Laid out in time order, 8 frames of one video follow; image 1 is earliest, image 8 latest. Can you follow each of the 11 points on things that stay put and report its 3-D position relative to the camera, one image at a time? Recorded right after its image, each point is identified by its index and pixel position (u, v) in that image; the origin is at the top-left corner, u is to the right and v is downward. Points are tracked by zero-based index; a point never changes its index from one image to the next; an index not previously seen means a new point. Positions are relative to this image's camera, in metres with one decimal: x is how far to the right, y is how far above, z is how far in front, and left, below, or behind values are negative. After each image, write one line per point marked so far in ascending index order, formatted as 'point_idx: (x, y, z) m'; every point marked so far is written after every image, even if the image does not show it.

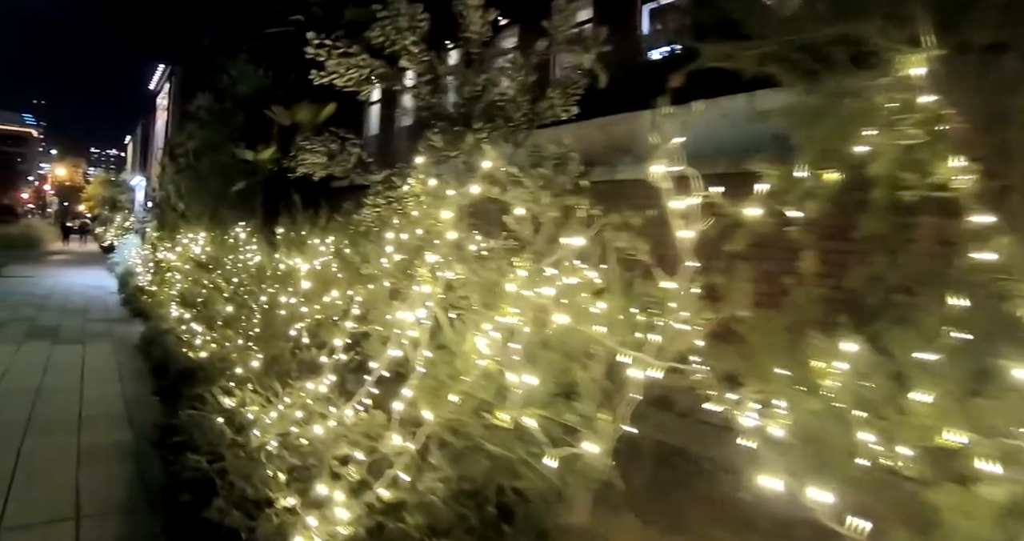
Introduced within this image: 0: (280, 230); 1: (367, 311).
0: (-2.7, +0.5, +7.0) m
1: (-1.1, -0.3, +4.7) m
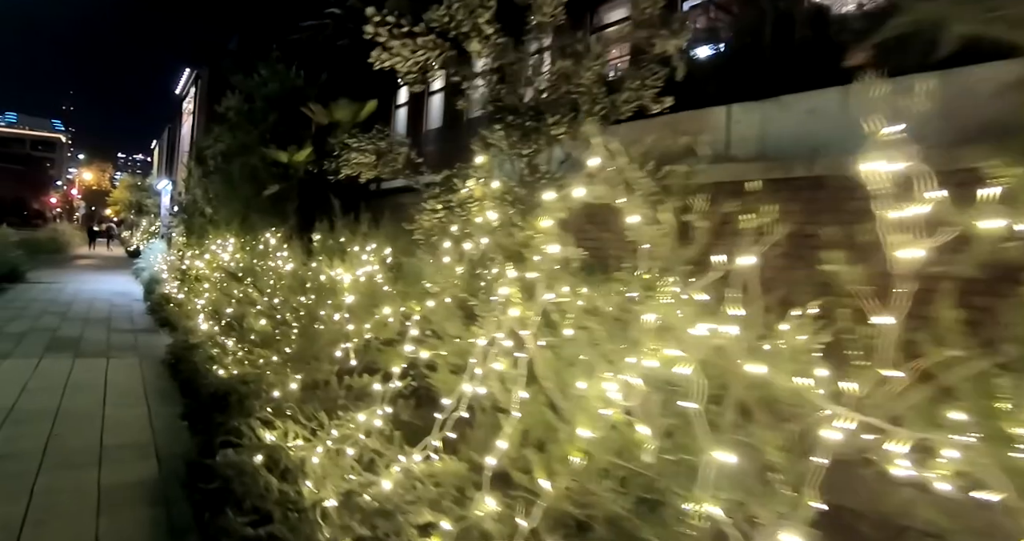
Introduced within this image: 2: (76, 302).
0: (-2.1, +0.4, +6.5) m
1: (-0.6, -0.4, +4.1) m
2: (-8.9, -0.7, +12.2) m
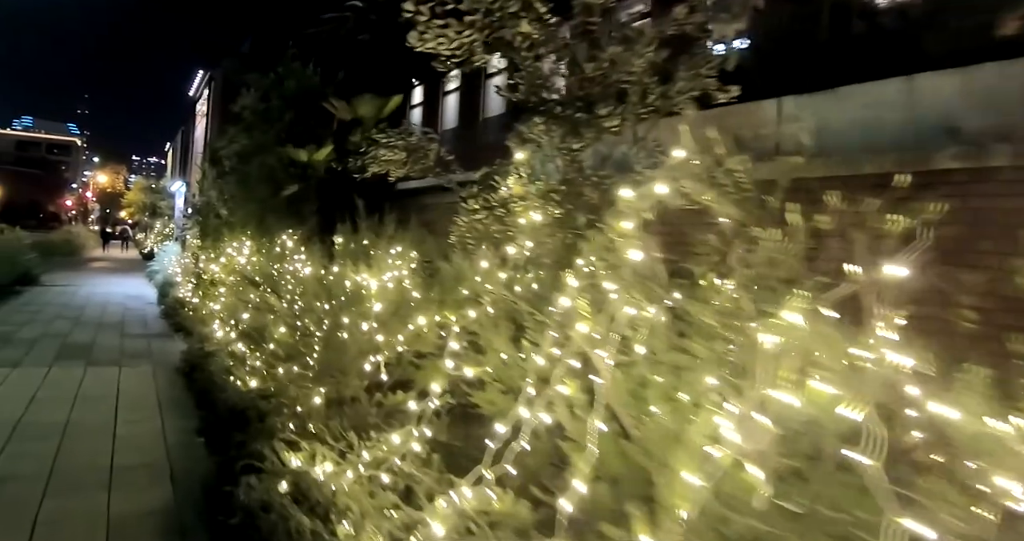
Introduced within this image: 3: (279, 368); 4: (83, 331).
0: (-1.8, +0.3, +6.1) m
1: (-0.3, -0.5, +3.7) m
2: (-8.5, -0.7, +12.0) m
3: (-2.0, -0.8, +5.1) m
4: (-6.0, -0.9, +8.4) m
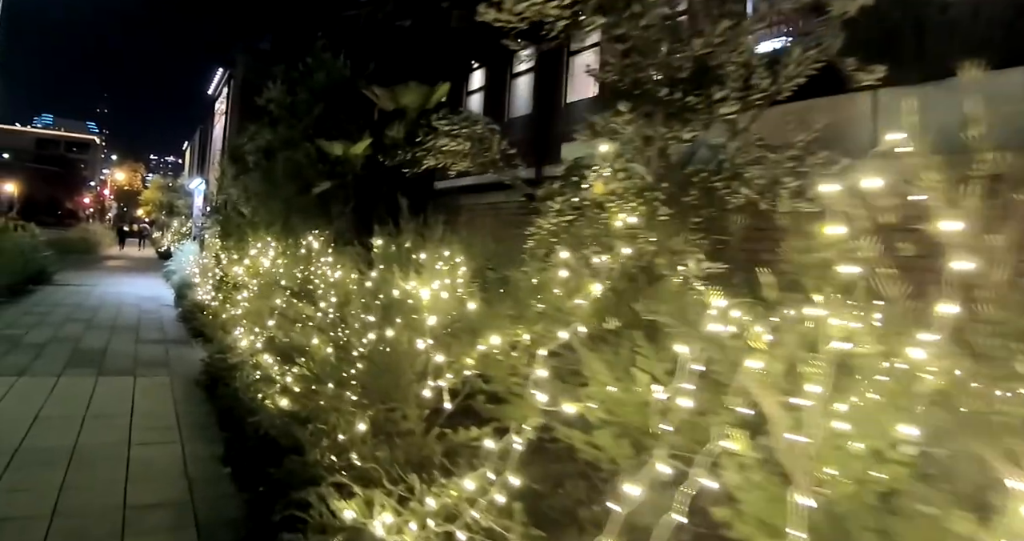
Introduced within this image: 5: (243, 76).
0: (-1.2, +0.3, +5.5) m
1: (+0.2, -0.5, +3.0) m
2: (-7.8, -0.7, +11.5) m
3: (-1.5, -0.9, +4.5) m
4: (-5.5, -0.9, +7.9) m
5: (-8.9, +6.3, +19.9) m
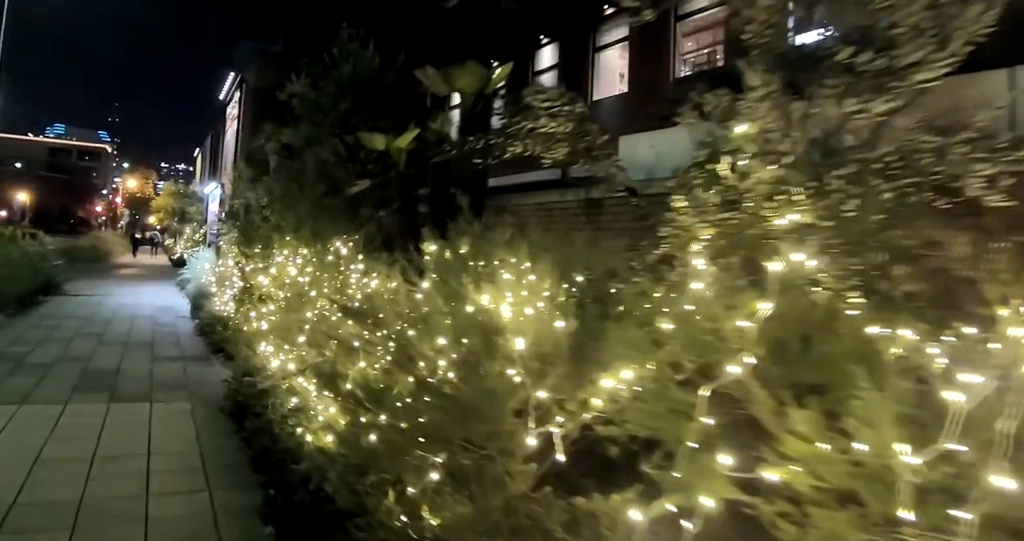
0: (-0.6, +0.2, +4.8) m
1: (+0.8, -0.6, +2.3) m
2: (-7.2, -0.9, +10.8) m
3: (-0.9, -0.9, +3.8) m
4: (-4.8, -1.0, +7.2) m
5: (-8.2, +6.1, +19.3) m
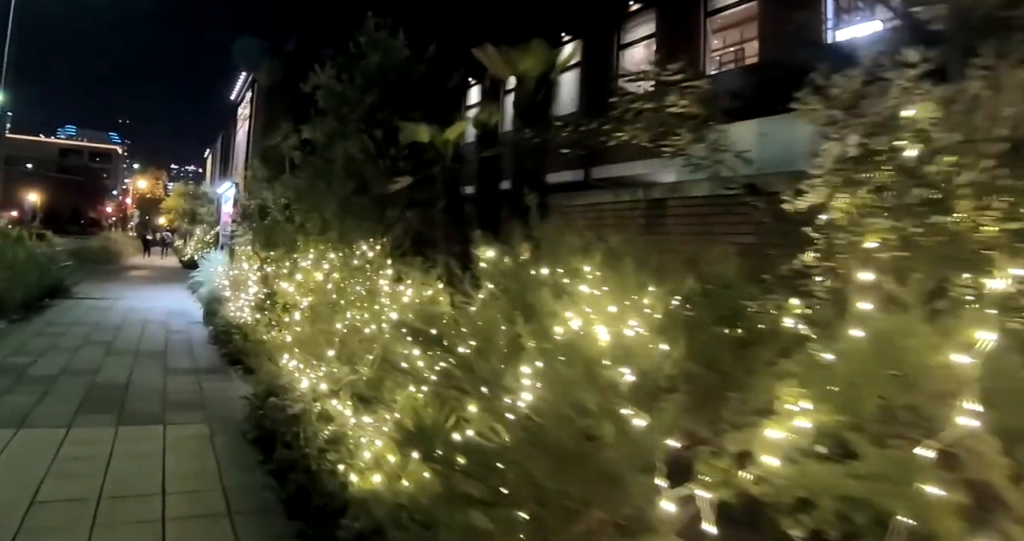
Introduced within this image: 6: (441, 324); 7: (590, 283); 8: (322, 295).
0: (-0.2, +0.1, +4.2) m
1: (+1.2, -0.6, +1.7) m
2: (-6.7, -0.9, +10.3) m
3: (-0.5, -1.0, +3.2) m
4: (-4.4, -1.0, +6.6) m
5: (-7.6, +6.0, +18.8) m
6: (-0.5, -0.3, +4.0) m
7: (+0.5, 0.0, +3.4) m
8: (-1.8, -0.2, +5.9) m
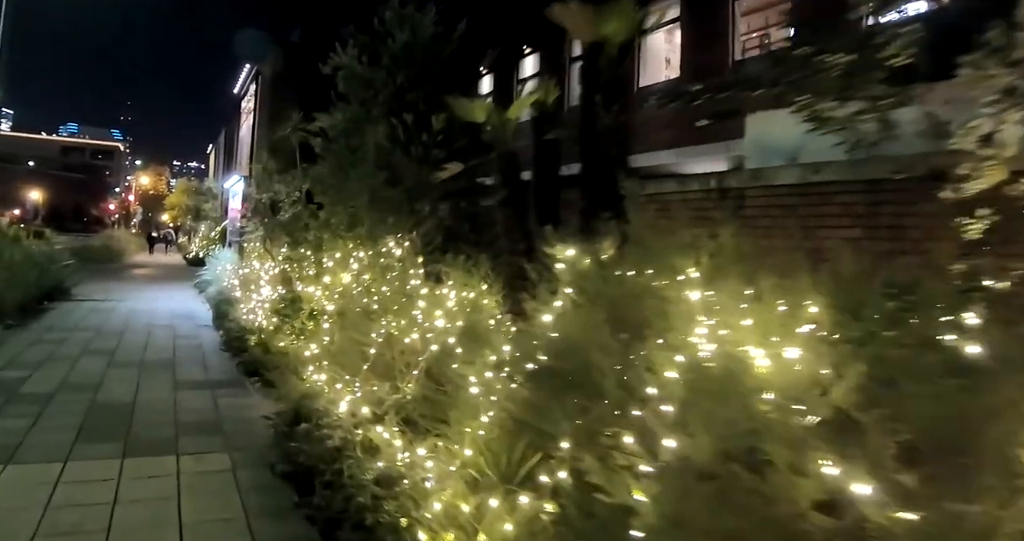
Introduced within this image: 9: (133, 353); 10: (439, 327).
0: (+0.3, +0.1, +3.5) m
1: (+1.6, -0.6, +1.0) m
2: (-6.2, -0.9, +9.7) m
3: (0.0, -1.0, +2.5) m
4: (-3.9, -1.0, +6.0) m
5: (-7.1, +6.1, +18.1) m
6: (0.0, -0.4, +3.4) m
7: (+0.9, 0.0, +2.7) m
8: (-1.4, -0.2, +5.2) m
9: (-4.7, -1.0, +7.4) m
10: (-0.4, -0.3, +4.0) m
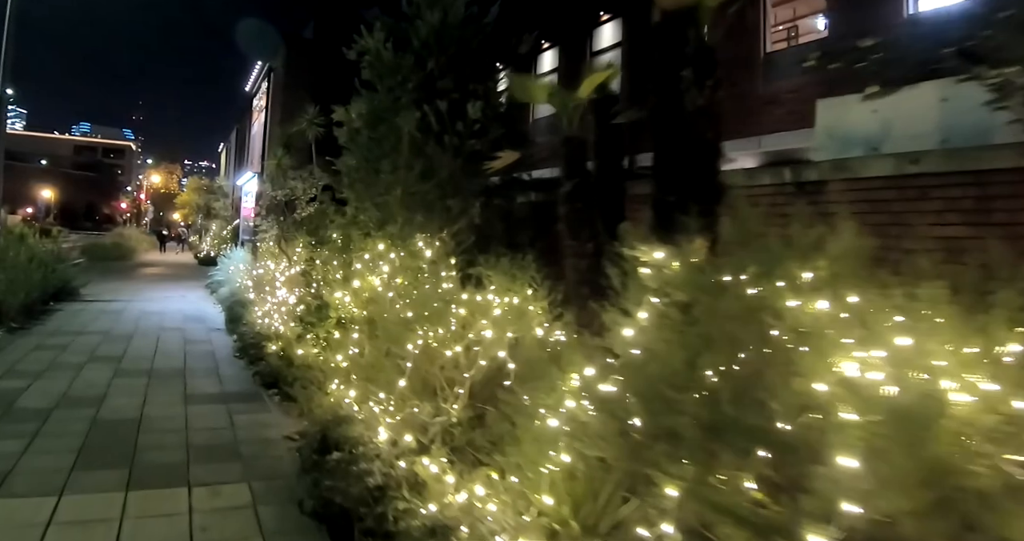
0: (+0.6, +0.1, +3.0) m
1: (+1.9, -0.7, +0.5) m
2: (-5.8, -0.9, +9.2) m
3: (+0.3, -1.0, +2.0) m
4: (-3.5, -1.0, +5.5) m
5: (-6.5, +6.1, +17.7) m
6: (+0.3, -0.4, +2.8) m
7: (+1.3, -0.1, +2.1) m
8: (-1.0, -0.2, +4.7) m
9: (-4.3, -1.0, +6.9) m
10: (-0.1, -0.3, +3.5) m
